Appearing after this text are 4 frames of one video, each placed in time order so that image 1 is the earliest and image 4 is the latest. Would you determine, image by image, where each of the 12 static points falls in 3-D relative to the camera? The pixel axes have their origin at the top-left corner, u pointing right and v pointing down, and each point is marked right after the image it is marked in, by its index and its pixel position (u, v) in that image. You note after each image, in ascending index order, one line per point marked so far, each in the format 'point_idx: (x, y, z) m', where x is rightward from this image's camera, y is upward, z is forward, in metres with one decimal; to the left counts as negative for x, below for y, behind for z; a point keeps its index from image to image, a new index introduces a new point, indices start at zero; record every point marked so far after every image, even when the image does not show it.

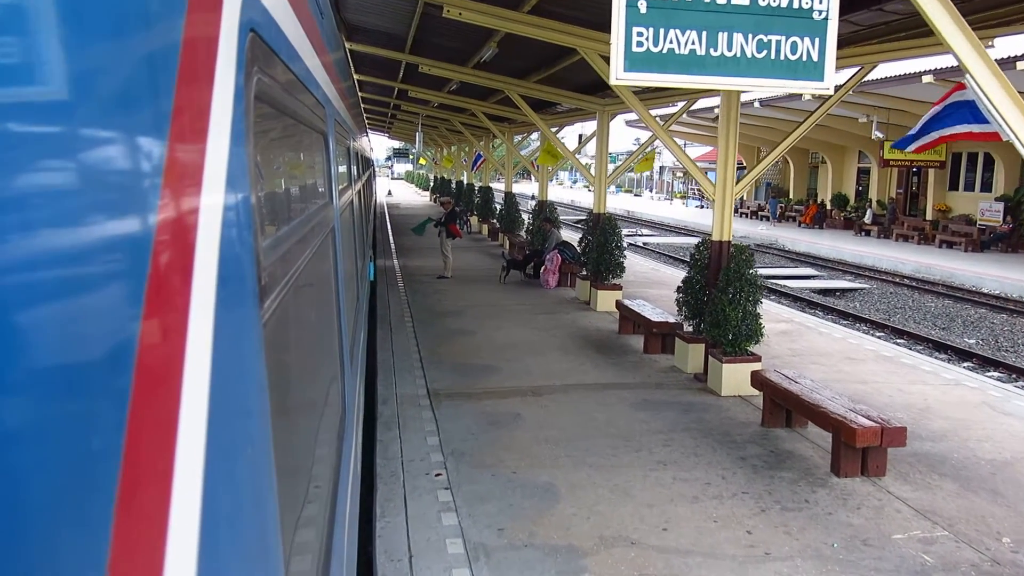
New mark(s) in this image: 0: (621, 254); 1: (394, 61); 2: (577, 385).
0: (+0.9, +0.3, +10.2) m
1: (-1.1, +2.2, +11.6) m
2: (+0.4, -0.5, +6.7) m
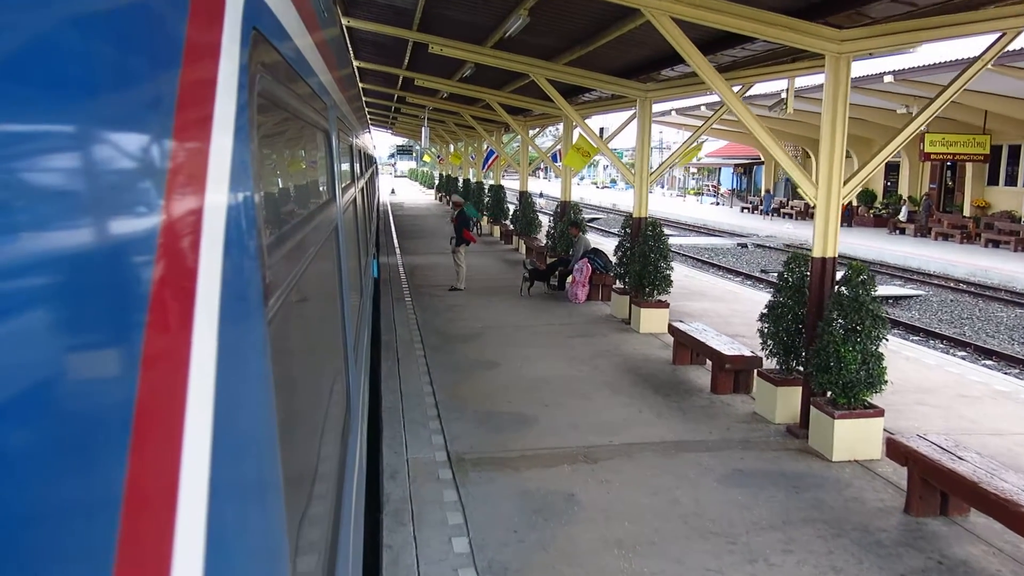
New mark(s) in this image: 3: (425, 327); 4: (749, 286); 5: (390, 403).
0: (+1.1, +0.2, +8.7) m
1: (-0.9, +2.0, +10.1) m
2: (+0.5, -0.7, +5.2) m
3: (-0.6, -0.3, +8.8) m
4: (+2.5, 0.0, +13.1) m
5: (-0.6, -0.6, +6.1) m
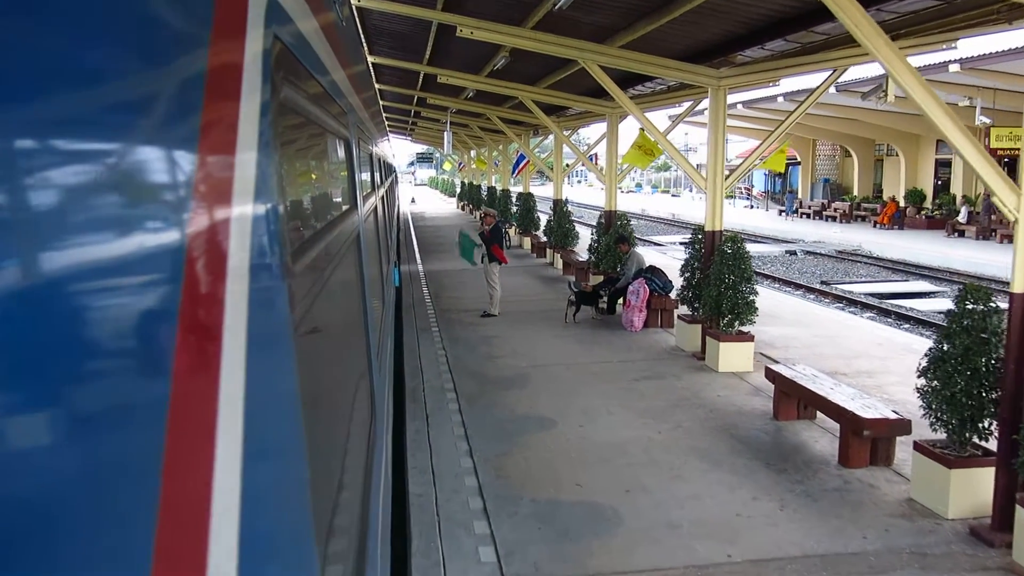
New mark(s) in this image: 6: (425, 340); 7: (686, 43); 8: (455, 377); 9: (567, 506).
0: (+1.4, 0.0, +7.2) m
1: (-0.6, +1.8, +8.6) m
2: (+0.8, -0.8, +3.7) m
3: (-0.3, -0.5, +7.3) m
4: (+2.9, -0.2, +11.5) m
5: (-0.3, -0.8, +4.6) m
6: (-0.6, -0.4, +8.8) m
7: (+1.0, +1.5, +7.4) m
8: (-0.3, -0.5, +7.0) m
9: (+0.2, -0.8, +4.3) m
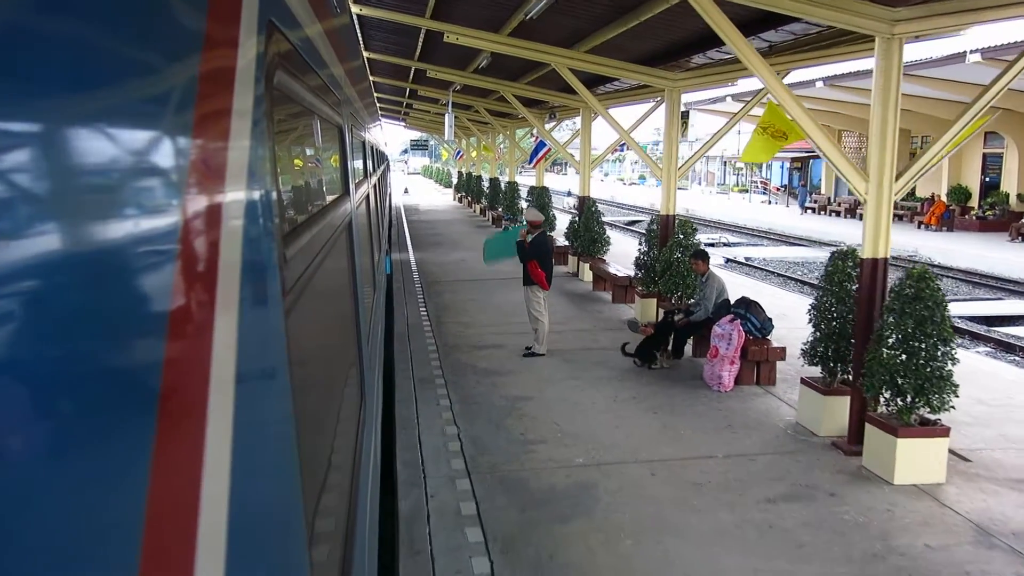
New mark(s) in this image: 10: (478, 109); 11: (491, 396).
0: (+1.6, -0.2, +4.6) m
1: (-0.4, +1.6, +6.0) m
2: (+1.0, -1.1, +1.1) m
3: (-0.1, -0.7, +4.7) m
4: (+3.0, -0.4, +8.9) m
5: (-0.1, -1.0, +2.0) m
6: (-0.4, -0.6, +6.2) m
7: (+1.3, +1.2, +4.8) m
8: (-0.1, -0.7, +4.4) m
9: (+0.4, -1.0, +1.7) m
10: (-0.6, +2.9, +19.9) m
11: (-0.1, -0.5, +6.1) m
